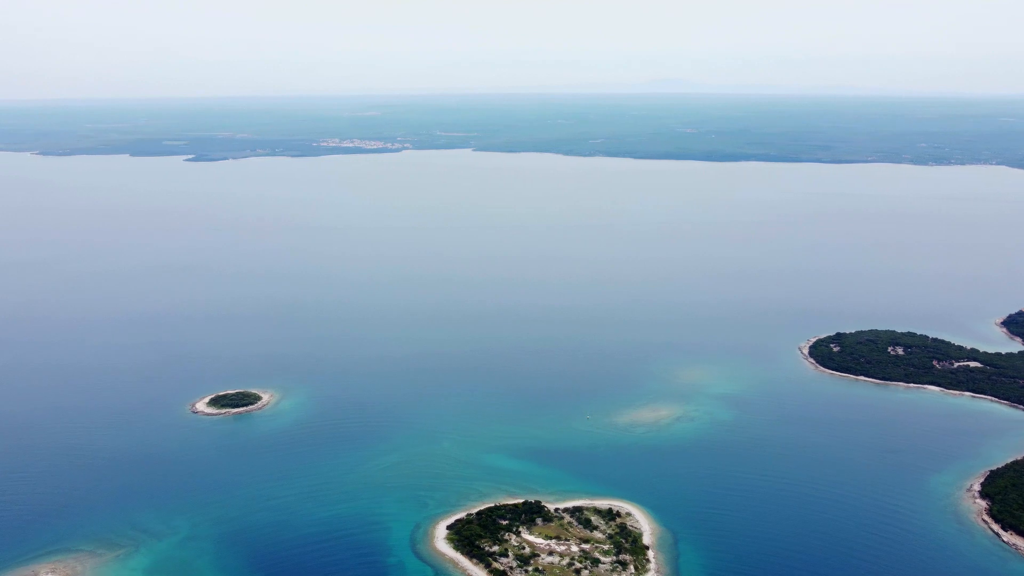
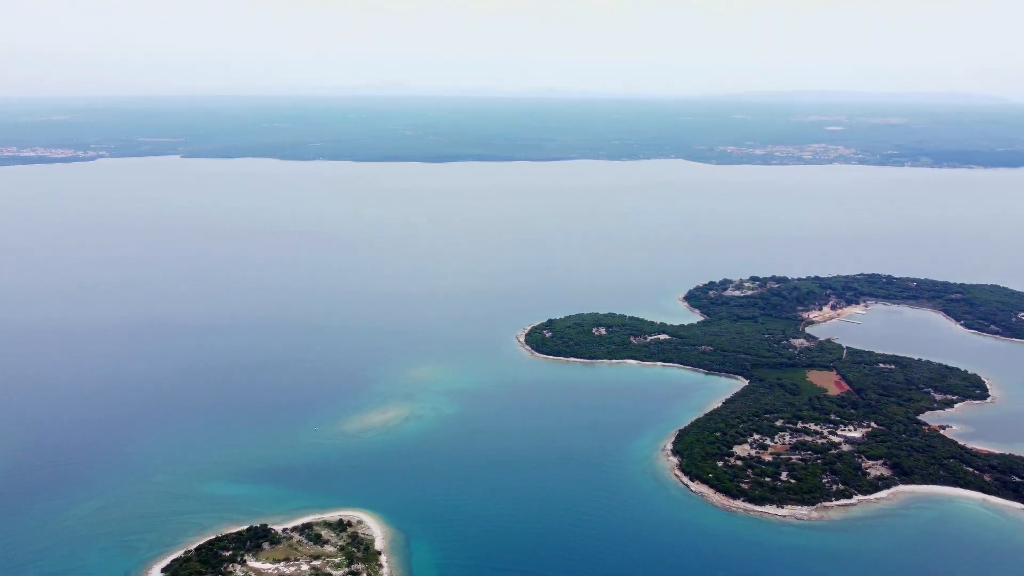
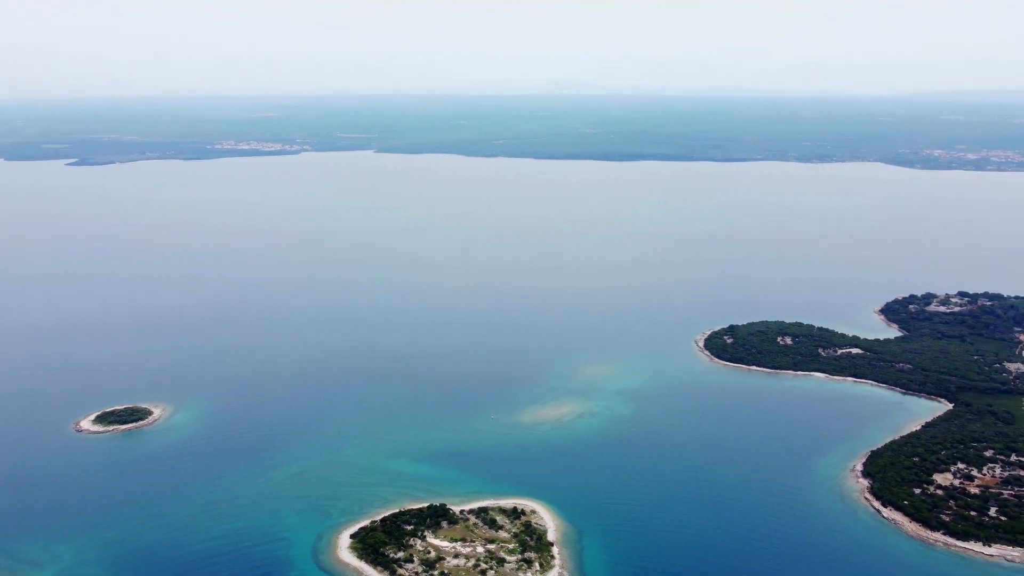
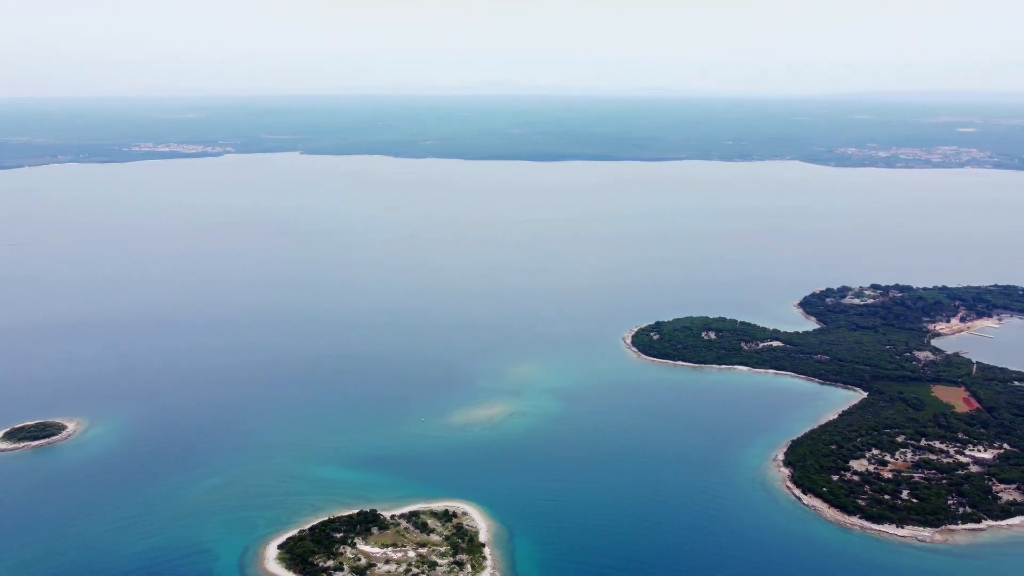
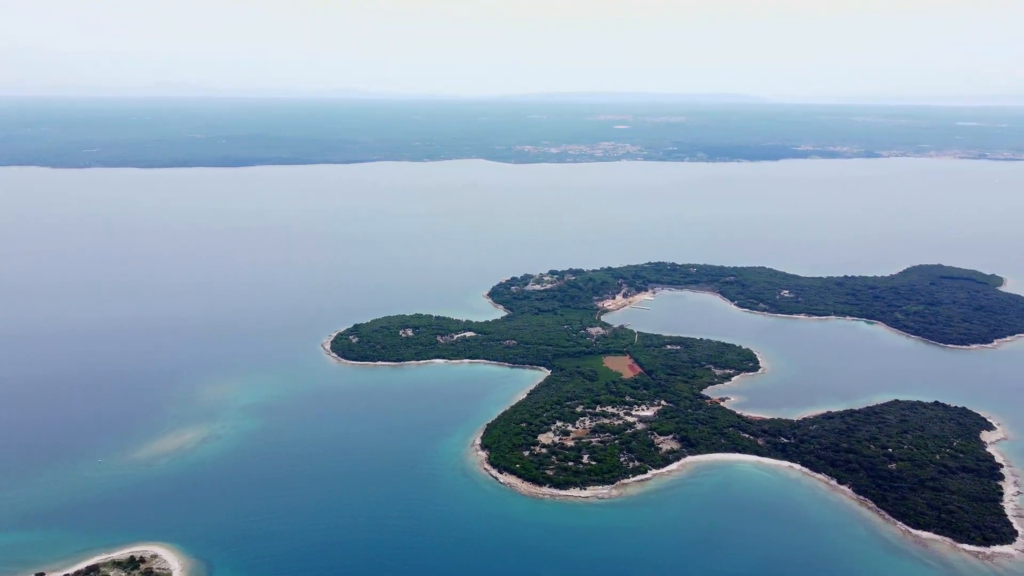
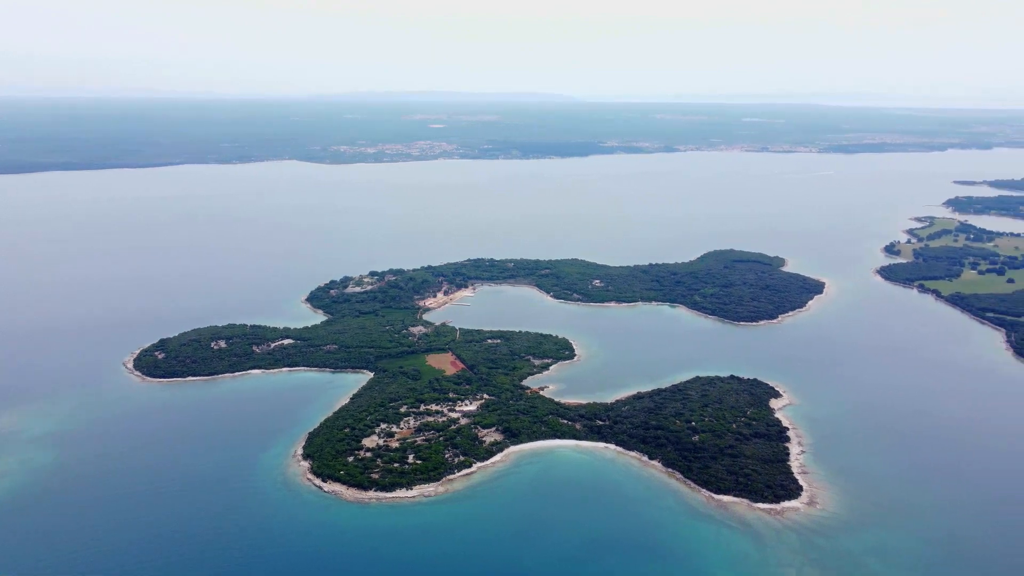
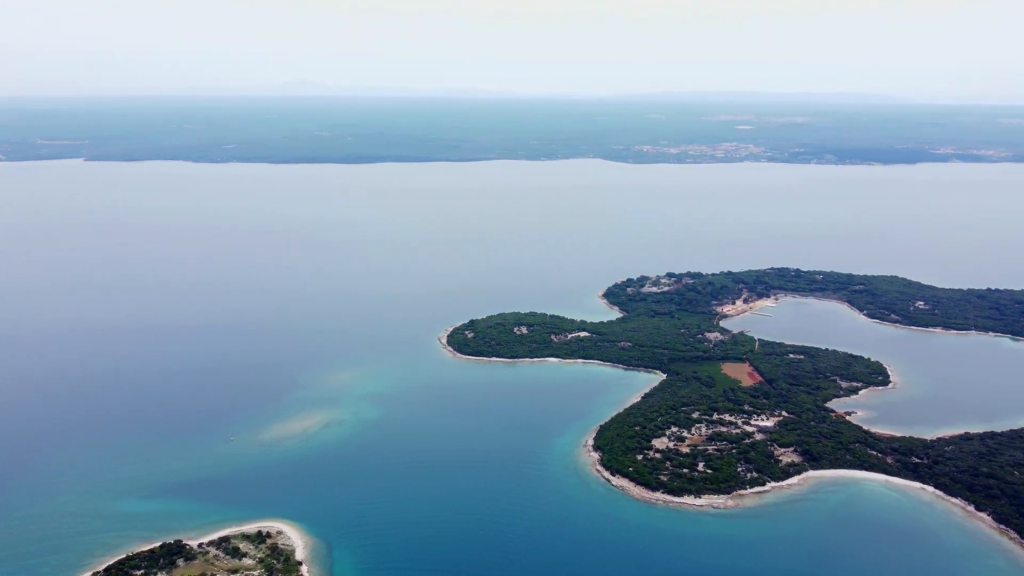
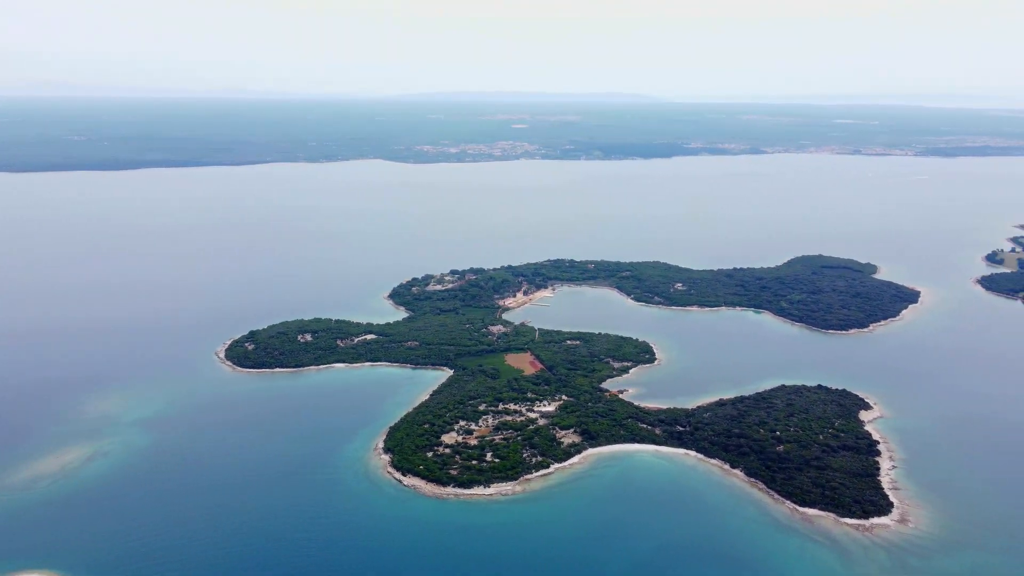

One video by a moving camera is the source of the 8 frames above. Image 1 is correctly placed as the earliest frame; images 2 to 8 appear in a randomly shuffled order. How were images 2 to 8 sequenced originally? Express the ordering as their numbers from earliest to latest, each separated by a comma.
3, 4, 2, 7, 5, 8, 6
